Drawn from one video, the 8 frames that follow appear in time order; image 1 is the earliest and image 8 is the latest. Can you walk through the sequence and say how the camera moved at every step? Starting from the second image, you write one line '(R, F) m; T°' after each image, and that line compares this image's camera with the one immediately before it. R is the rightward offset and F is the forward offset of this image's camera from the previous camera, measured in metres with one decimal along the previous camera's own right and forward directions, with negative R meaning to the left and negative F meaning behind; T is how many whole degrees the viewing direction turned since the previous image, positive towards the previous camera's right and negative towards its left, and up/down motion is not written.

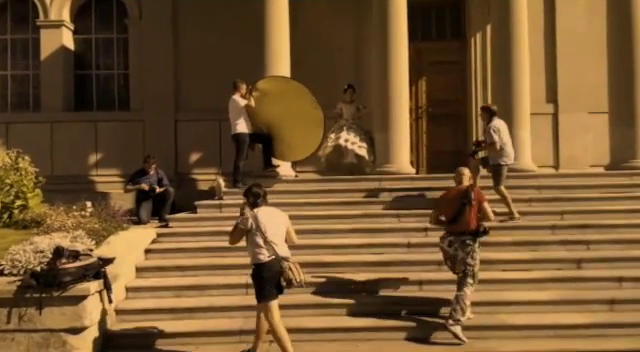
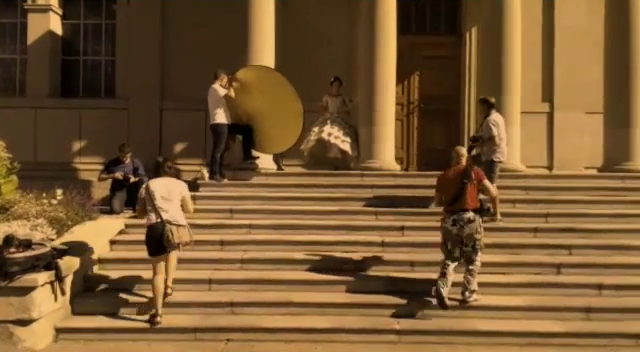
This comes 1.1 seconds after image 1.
(+0.5, +0.4) m; -1°
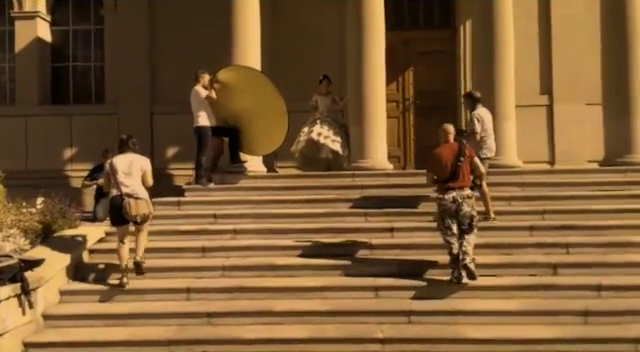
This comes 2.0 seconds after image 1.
(+0.4, +0.4) m; -1°
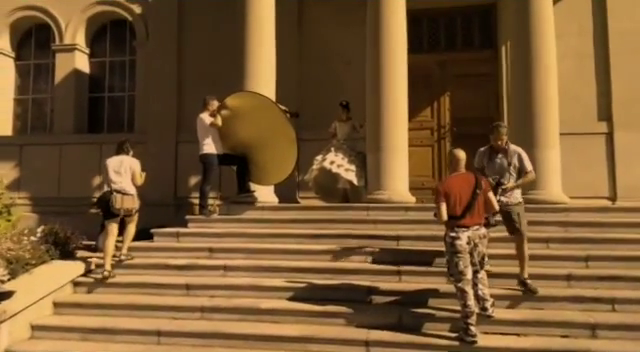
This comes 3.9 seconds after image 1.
(+1.0, +1.0) m; -7°
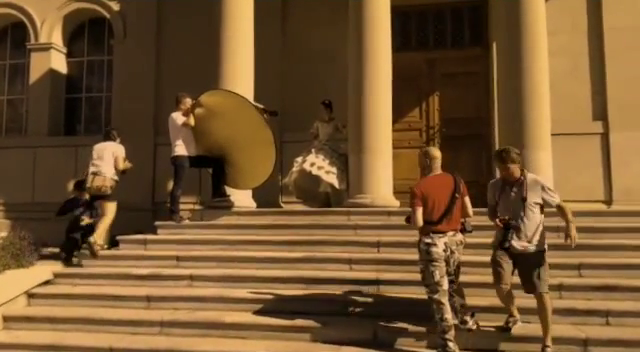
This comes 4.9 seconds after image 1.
(+0.3, +0.6) m; 0°
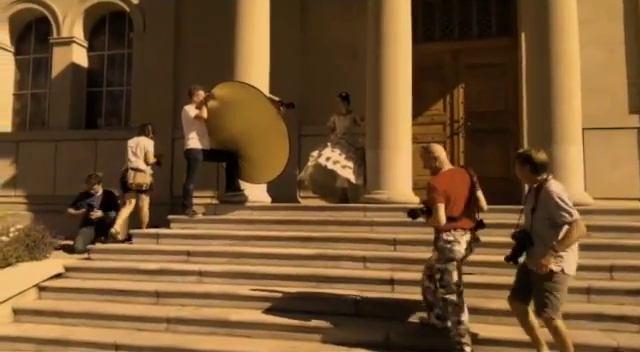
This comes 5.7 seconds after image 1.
(+0.2, +0.3) m; -3°
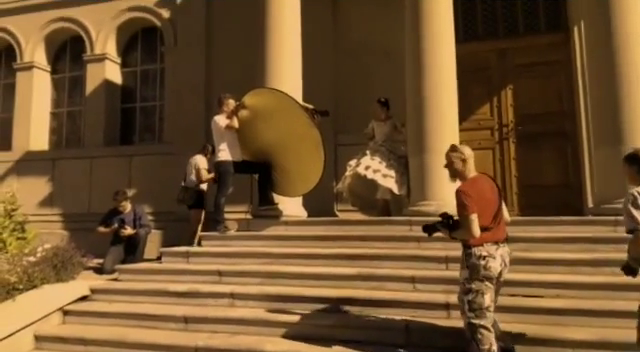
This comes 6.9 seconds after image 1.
(+0.1, +0.6) m; -4°
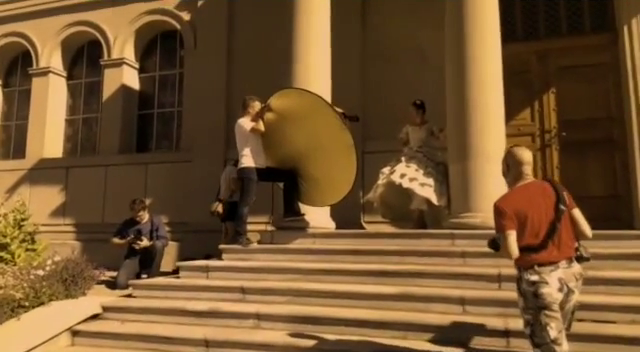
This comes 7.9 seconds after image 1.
(-0.2, +0.7) m; -1°
